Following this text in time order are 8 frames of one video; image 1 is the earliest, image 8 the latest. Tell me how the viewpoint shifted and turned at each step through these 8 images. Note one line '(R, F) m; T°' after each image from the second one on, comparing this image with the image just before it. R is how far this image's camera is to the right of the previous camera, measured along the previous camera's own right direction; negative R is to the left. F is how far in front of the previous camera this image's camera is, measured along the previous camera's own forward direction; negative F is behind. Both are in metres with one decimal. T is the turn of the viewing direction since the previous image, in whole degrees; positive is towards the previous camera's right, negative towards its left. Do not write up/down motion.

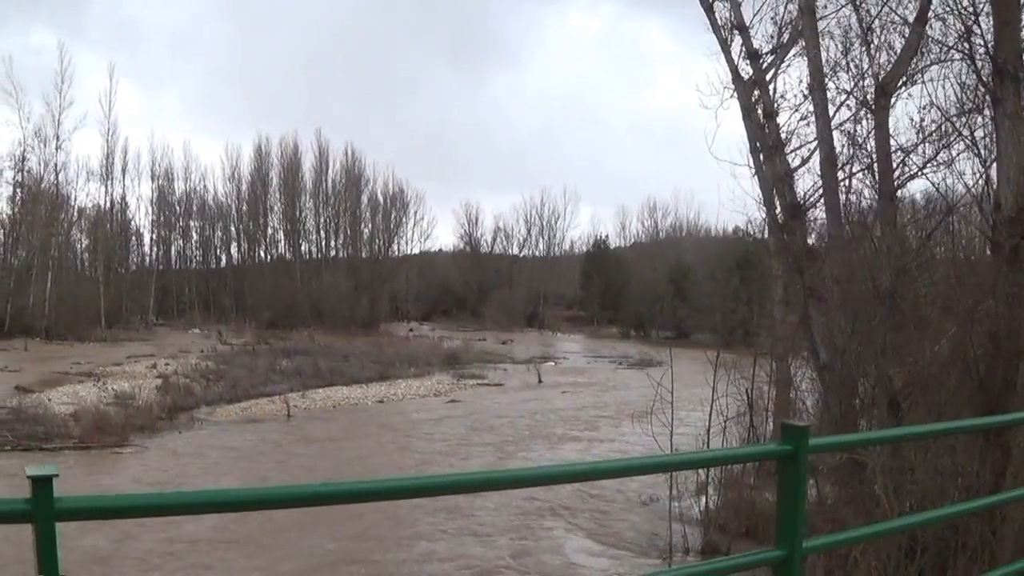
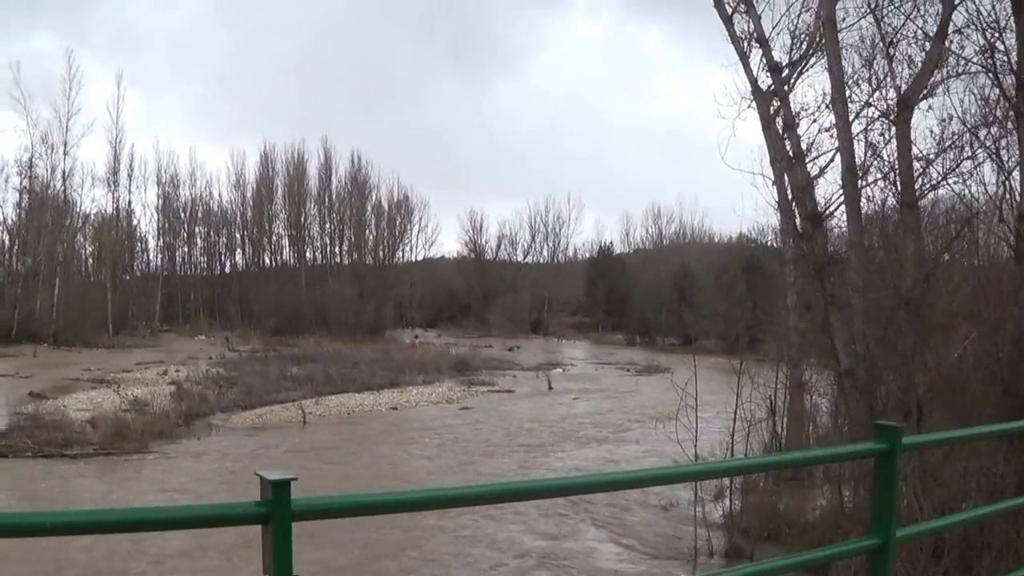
(-0.3, -0.1) m; 0°
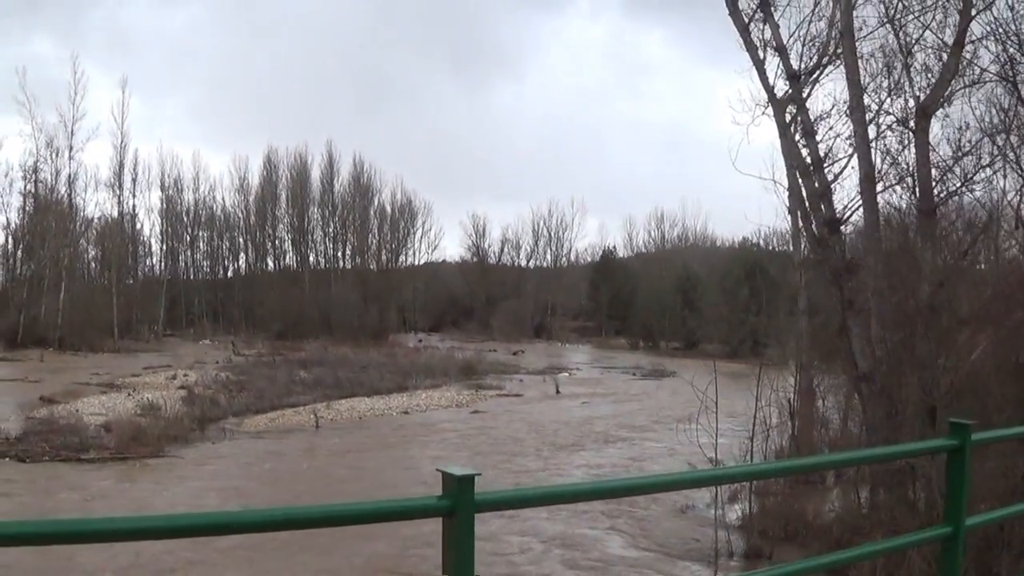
(-0.3, -0.1) m; 0°
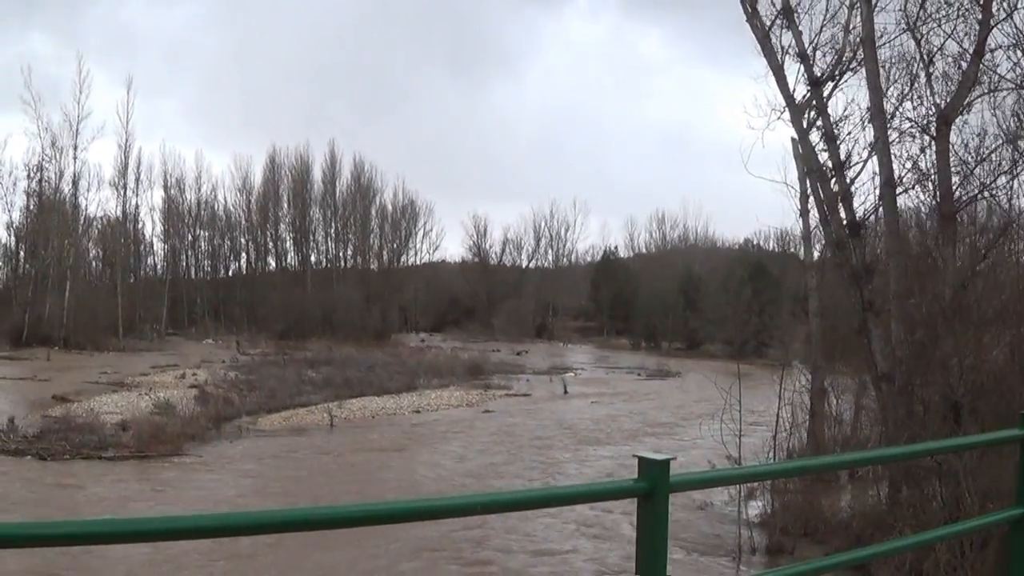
(-0.4, -0.2) m; 0°
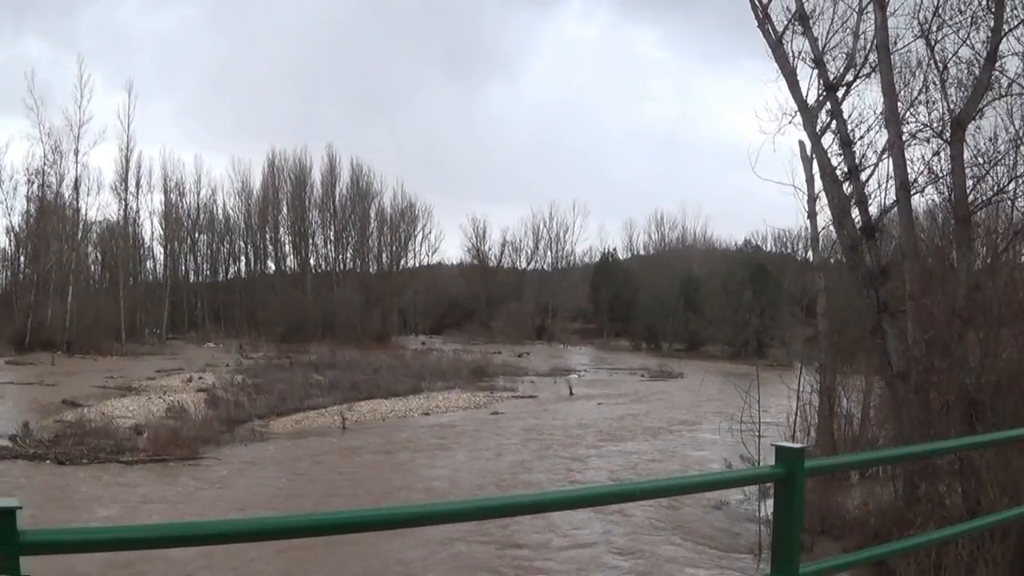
(-0.4, -0.2) m; 0°
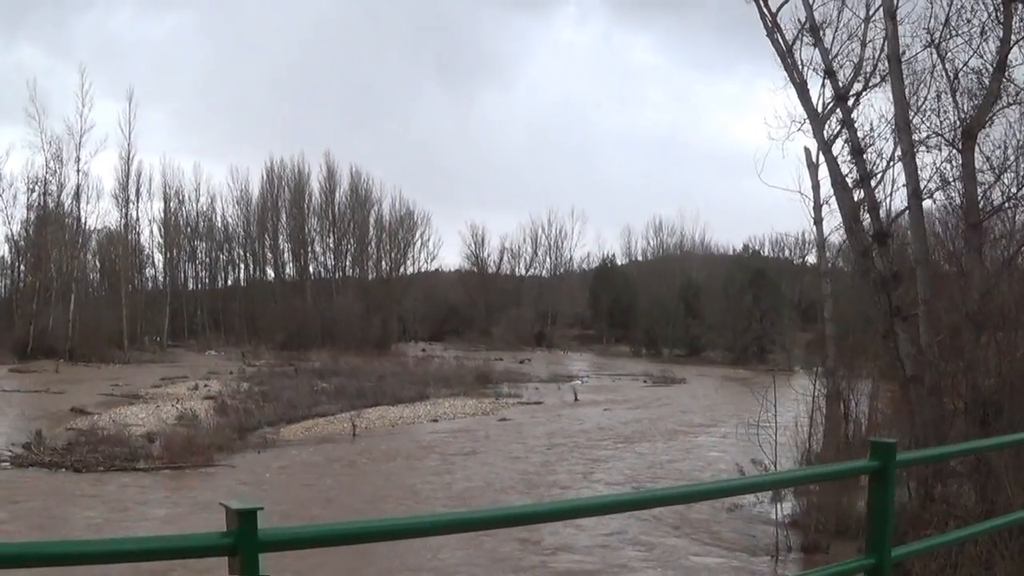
(-0.3, -0.2) m; 0°
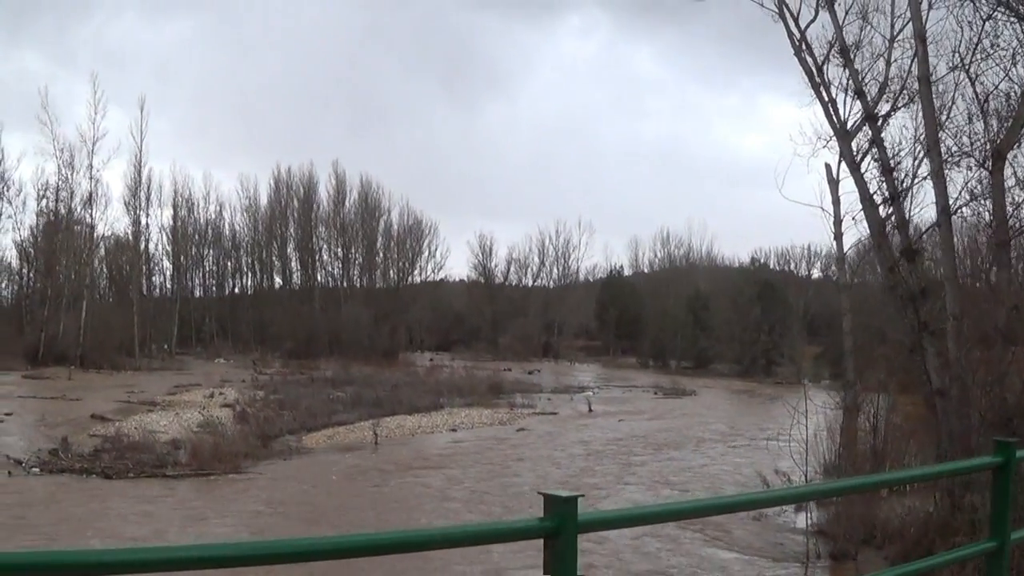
(-0.5, -0.2) m; 0°
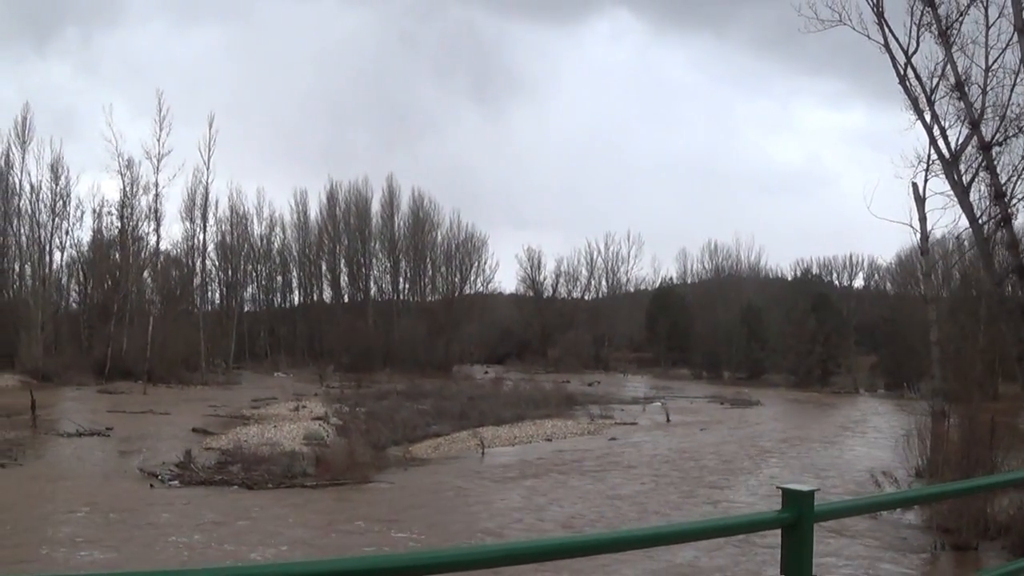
(-1.9, -0.6) m; -1°
